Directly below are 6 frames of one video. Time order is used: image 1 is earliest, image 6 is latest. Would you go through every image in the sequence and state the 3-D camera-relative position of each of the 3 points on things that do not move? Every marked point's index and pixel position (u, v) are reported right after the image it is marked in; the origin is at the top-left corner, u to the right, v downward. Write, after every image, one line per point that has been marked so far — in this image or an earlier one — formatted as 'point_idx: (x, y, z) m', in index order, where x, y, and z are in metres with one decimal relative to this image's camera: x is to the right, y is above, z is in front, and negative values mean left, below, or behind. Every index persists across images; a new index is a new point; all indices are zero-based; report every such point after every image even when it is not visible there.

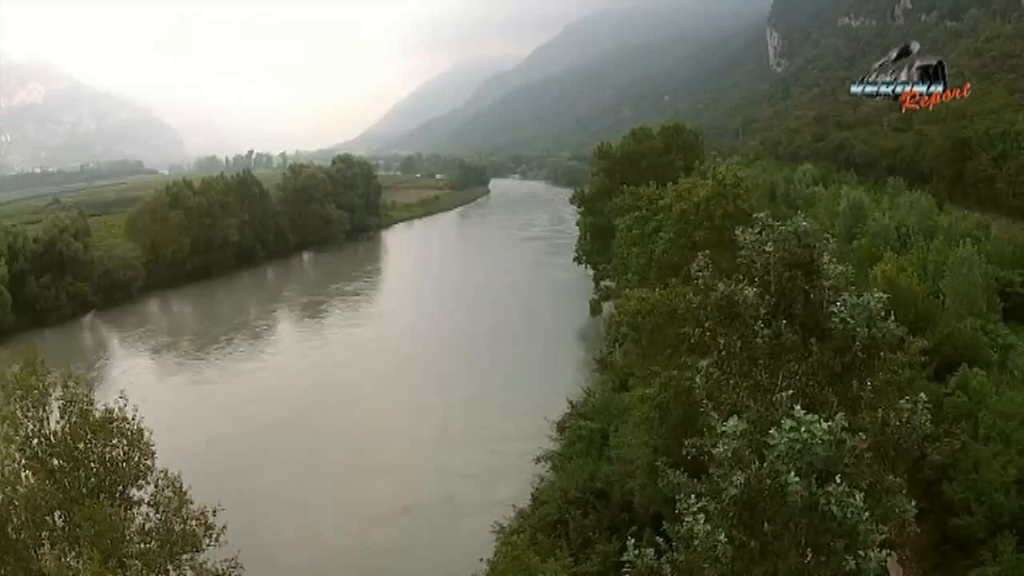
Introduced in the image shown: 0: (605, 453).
0: (+1.6, -3.0, +14.9) m
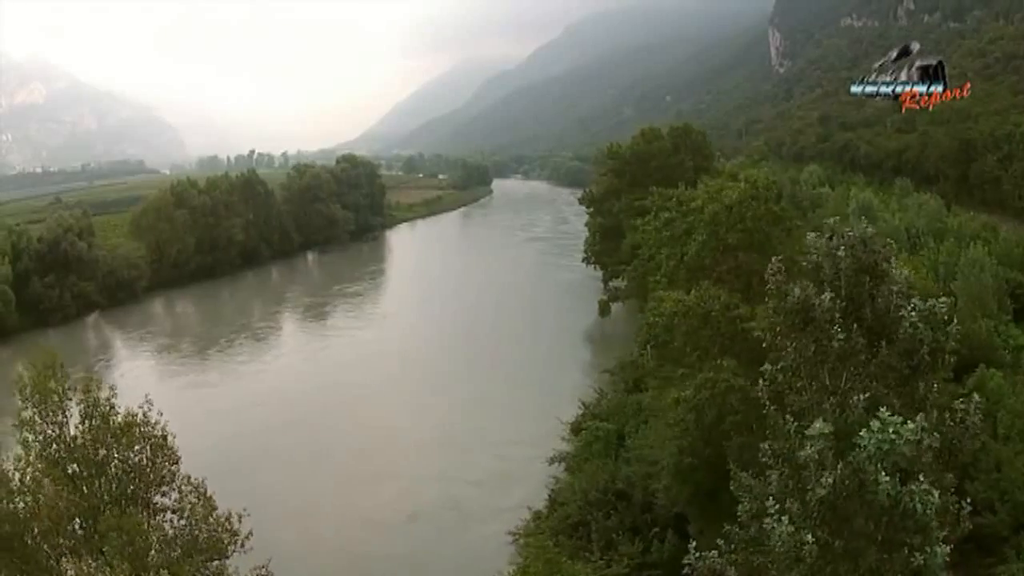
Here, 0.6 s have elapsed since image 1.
0: (+2.0, -3.0, +15.0) m
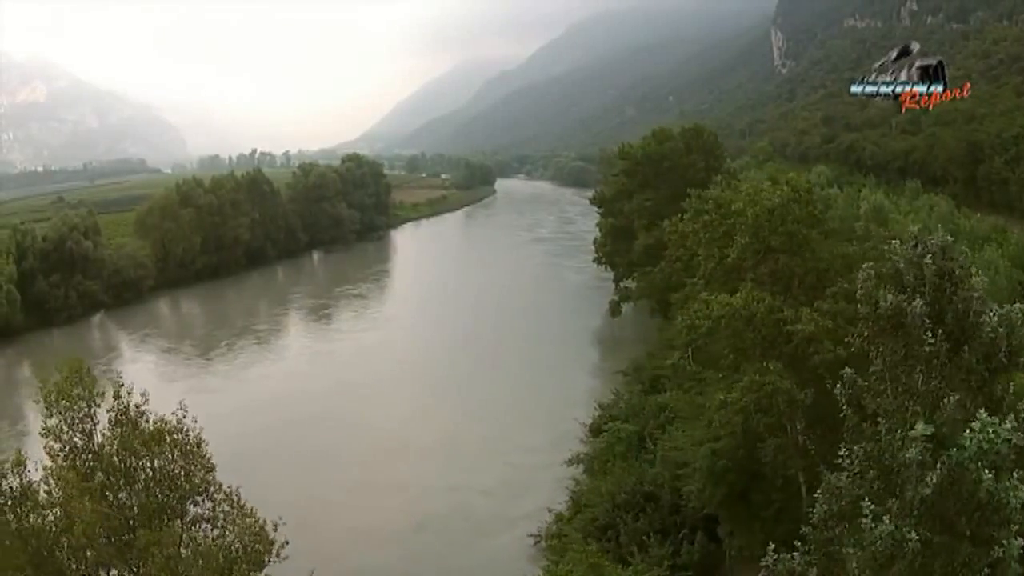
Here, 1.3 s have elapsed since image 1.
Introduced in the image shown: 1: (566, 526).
0: (+2.4, -3.0, +15.0) m
1: (+0.9, -4.1, +14.0) m
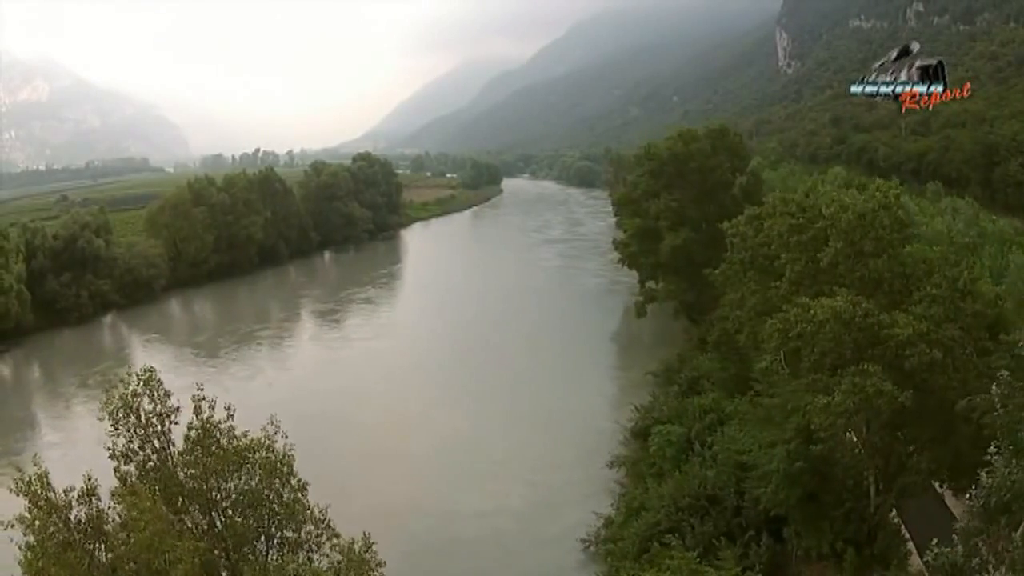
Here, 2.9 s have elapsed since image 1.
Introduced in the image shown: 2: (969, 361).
0: (+3.4, -3.1, +15.2) m
1: (+1.9, -4.1, +14.1) m
2: (+5.5, -0.9, +9.9) m
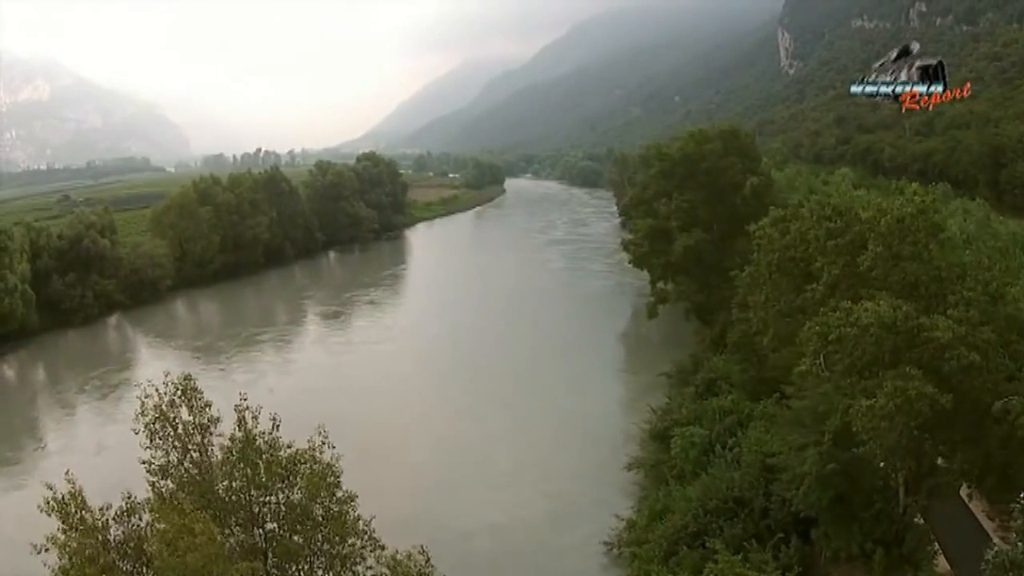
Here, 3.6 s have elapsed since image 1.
0: (+3.8, -3.1, +15.2) m
1: (+2.4, -4.1, +14.2) m
2: (+5.9, -0.9, +10.0) m
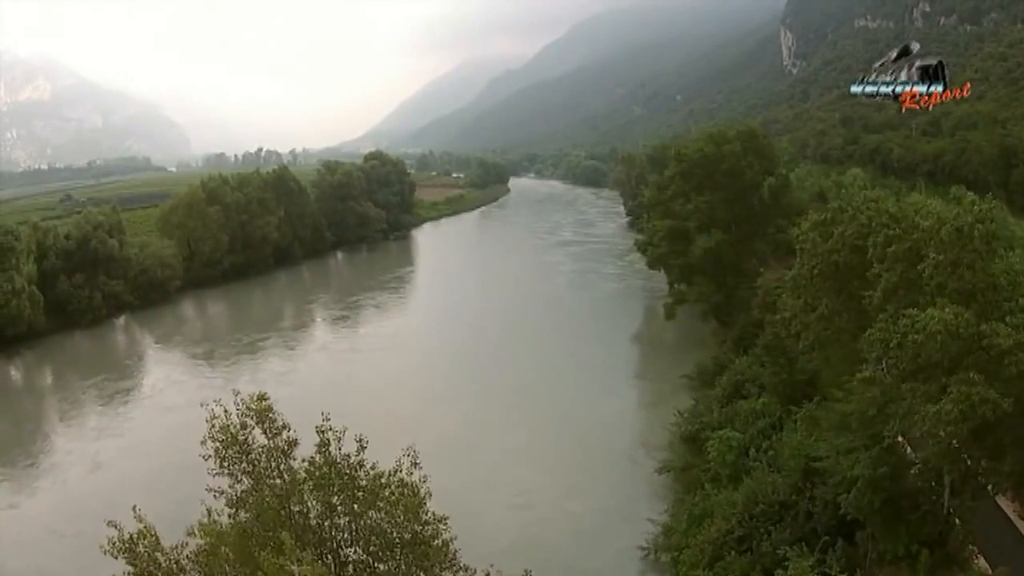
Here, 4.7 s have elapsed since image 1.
0: (+4.5, -3.2, +15.3) m
1: (+3.0, -4.2, +14.3) m
2: (+6.6, -1.0, +10.1) m
